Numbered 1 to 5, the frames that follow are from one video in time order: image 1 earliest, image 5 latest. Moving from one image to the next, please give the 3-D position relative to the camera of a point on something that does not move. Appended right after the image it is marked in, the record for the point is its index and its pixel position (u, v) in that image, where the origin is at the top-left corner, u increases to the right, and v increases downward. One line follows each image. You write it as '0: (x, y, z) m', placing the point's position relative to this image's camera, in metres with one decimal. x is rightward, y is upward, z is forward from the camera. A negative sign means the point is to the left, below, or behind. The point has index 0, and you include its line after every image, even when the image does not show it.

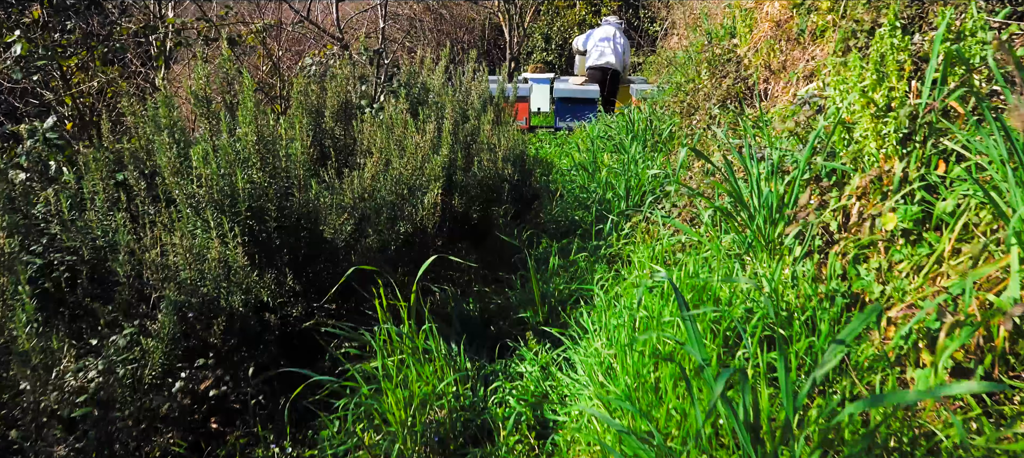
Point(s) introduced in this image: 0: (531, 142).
0: (+0.2, +0.9, +9.2) m
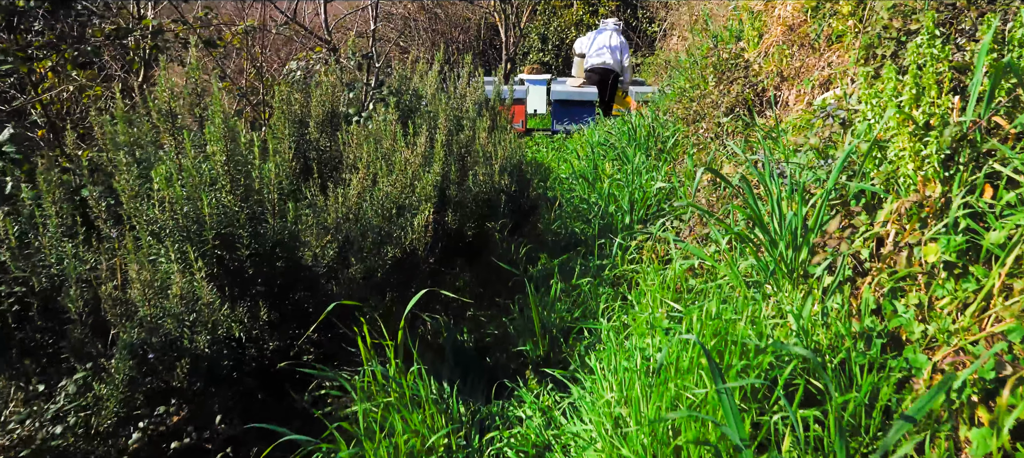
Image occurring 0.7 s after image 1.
0: (+0.2, +0.8, +8.9) m
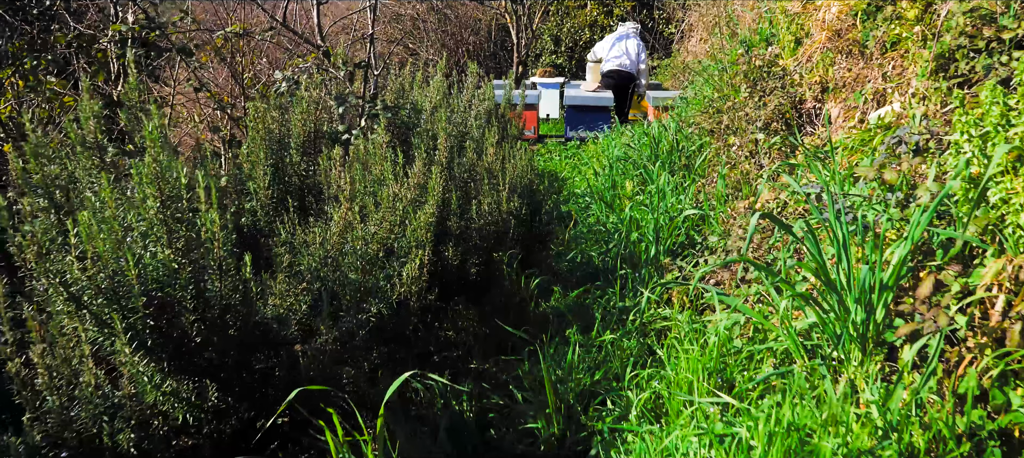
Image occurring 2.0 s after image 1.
0: (+0.3, +0.7, +8.4) m
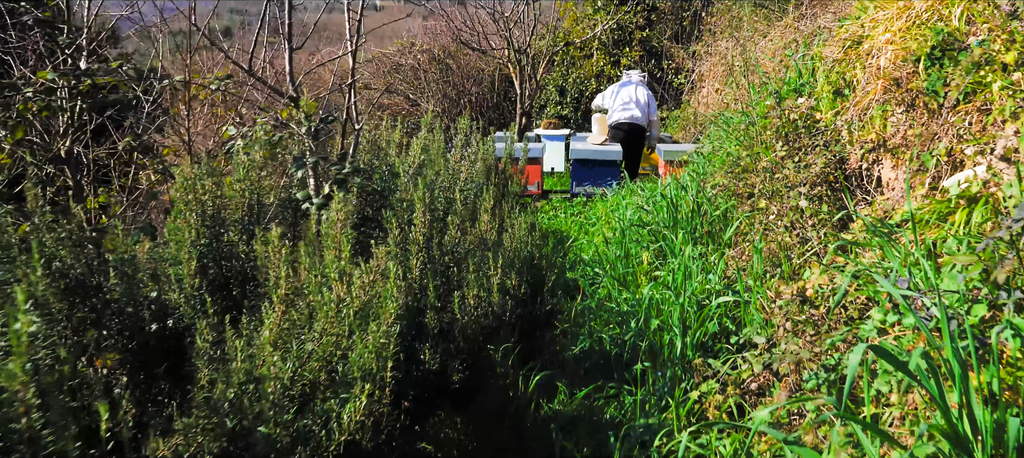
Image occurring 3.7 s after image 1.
0: (+0.3, +0.1, +7.8) m
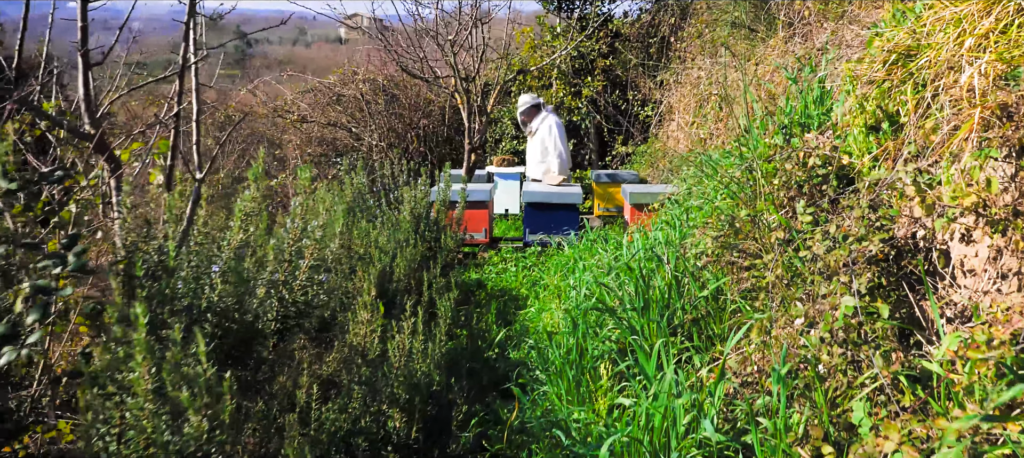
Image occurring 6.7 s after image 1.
0: (-0.2, -0.3, +6.4) m
